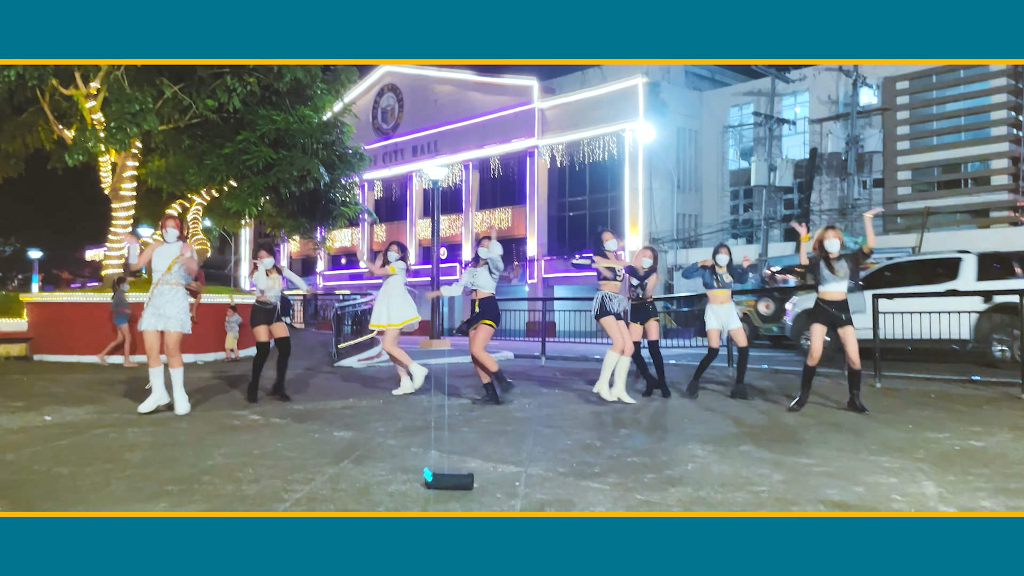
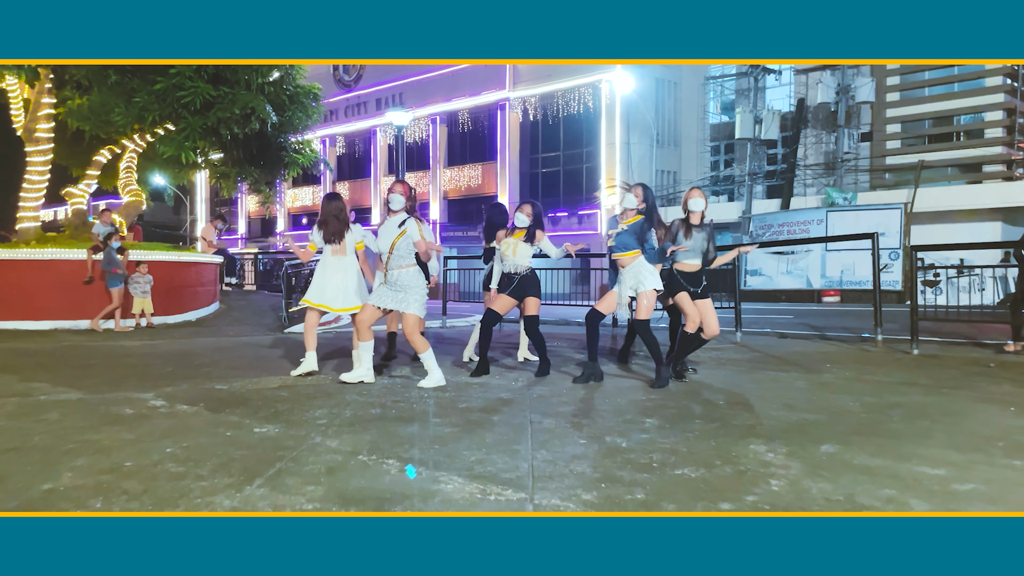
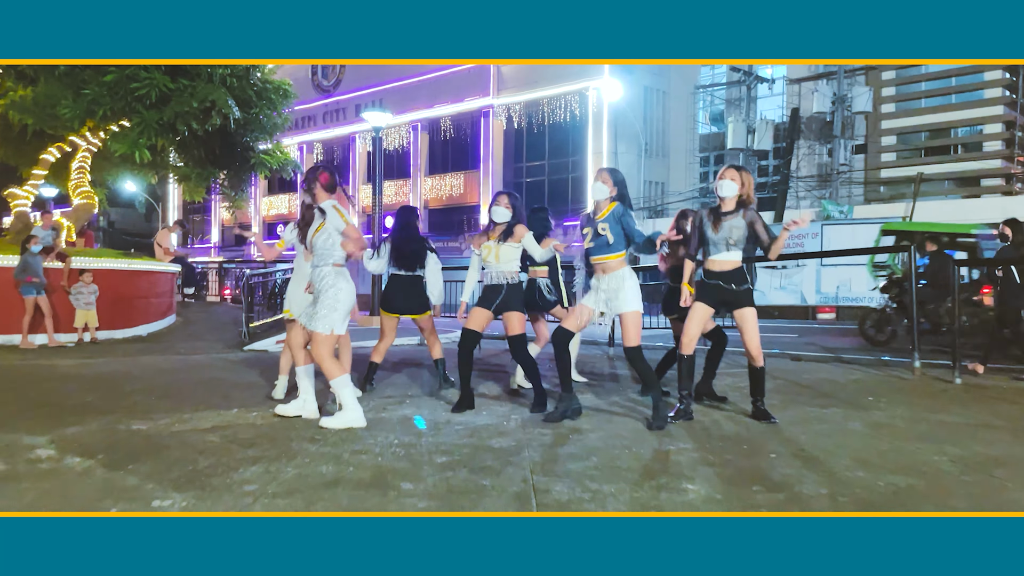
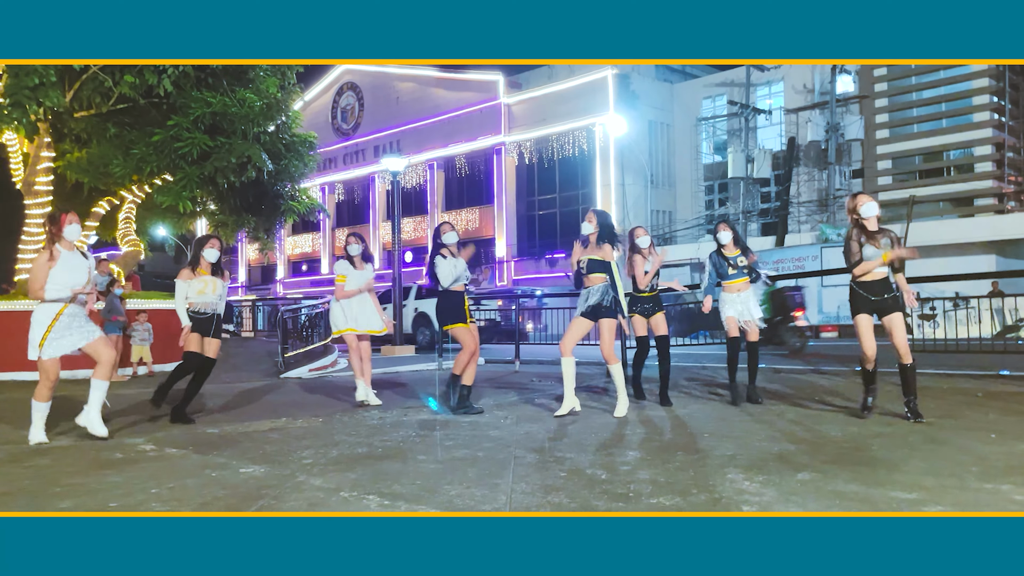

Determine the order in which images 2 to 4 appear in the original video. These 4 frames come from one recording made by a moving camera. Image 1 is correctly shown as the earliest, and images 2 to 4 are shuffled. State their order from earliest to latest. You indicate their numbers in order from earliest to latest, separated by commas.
4, 2, 3
